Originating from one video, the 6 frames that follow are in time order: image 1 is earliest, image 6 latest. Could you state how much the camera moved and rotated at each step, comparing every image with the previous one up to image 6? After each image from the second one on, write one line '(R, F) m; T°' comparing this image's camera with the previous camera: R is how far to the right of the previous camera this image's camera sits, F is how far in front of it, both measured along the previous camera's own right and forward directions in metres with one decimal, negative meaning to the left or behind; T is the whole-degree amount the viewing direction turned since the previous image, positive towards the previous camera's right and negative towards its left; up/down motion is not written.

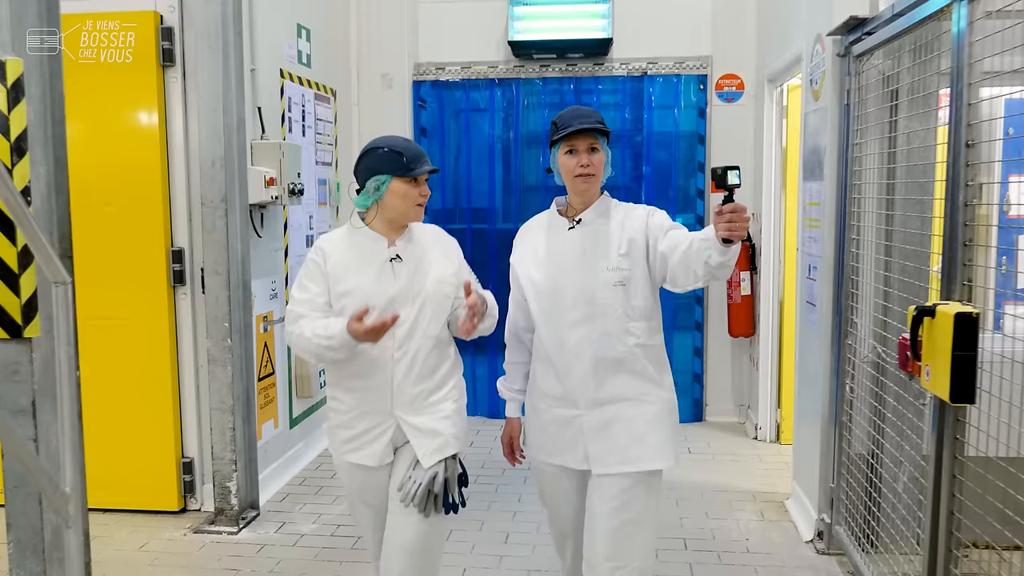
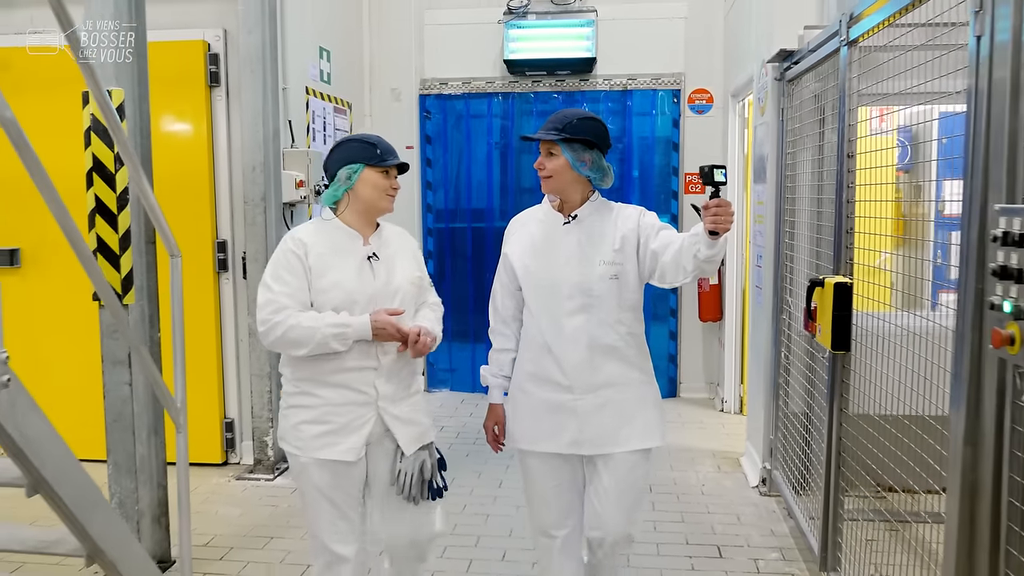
(0.0, -0.6) m; 0°
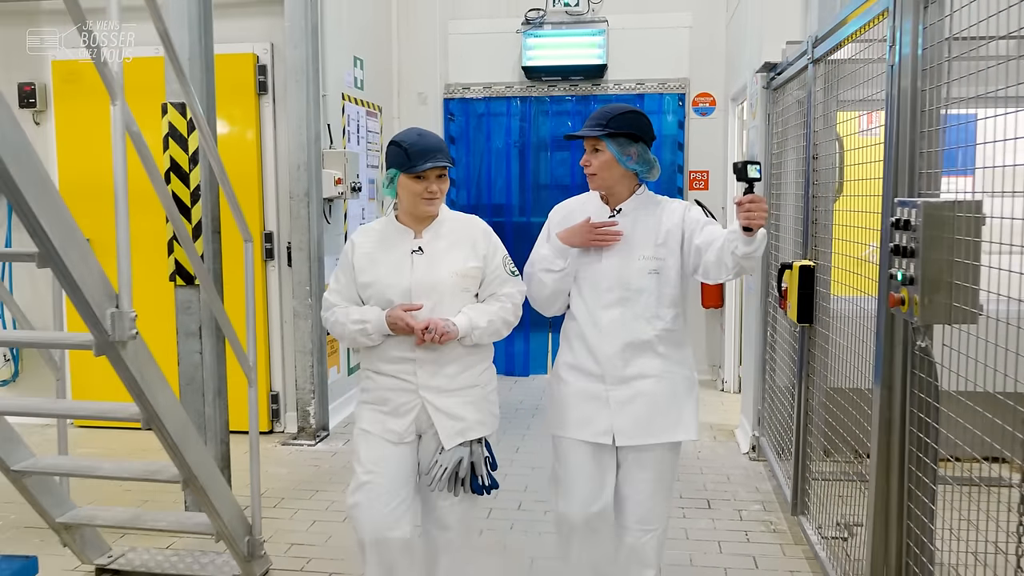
(0.0, -0.4) m; -1°
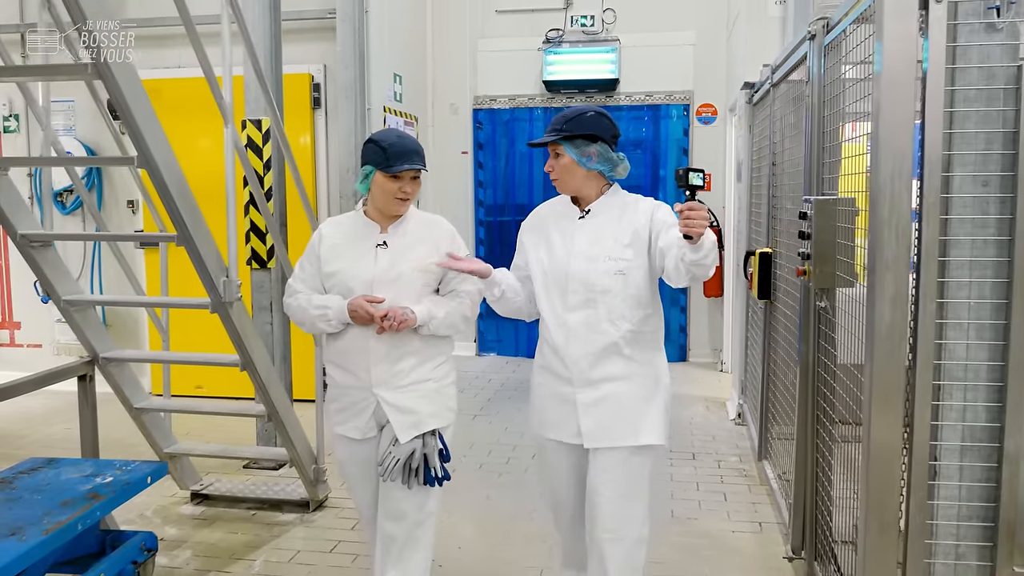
(+0.1, -0.6) m; -2°
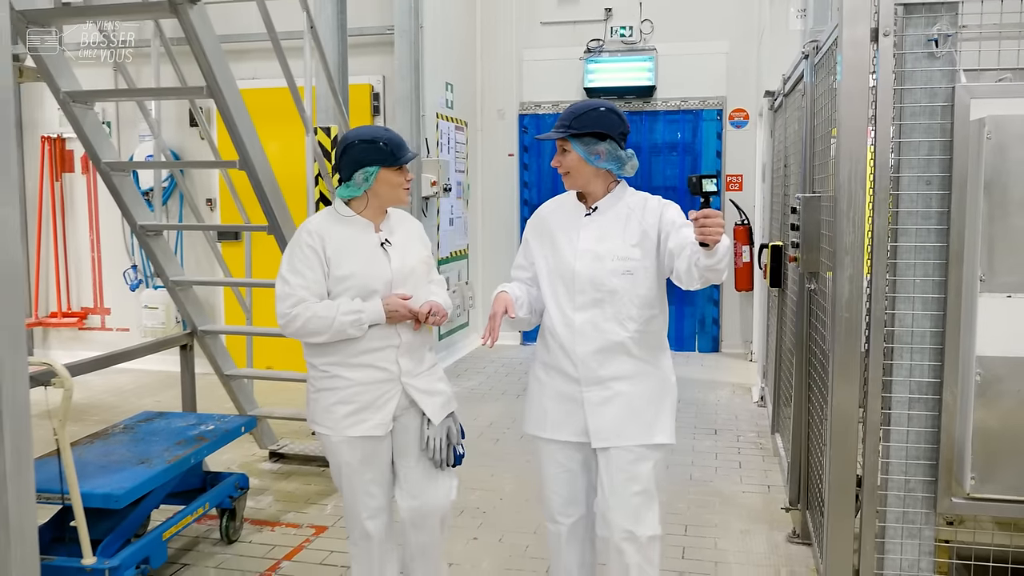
(0.0, -0.4) m; -3°
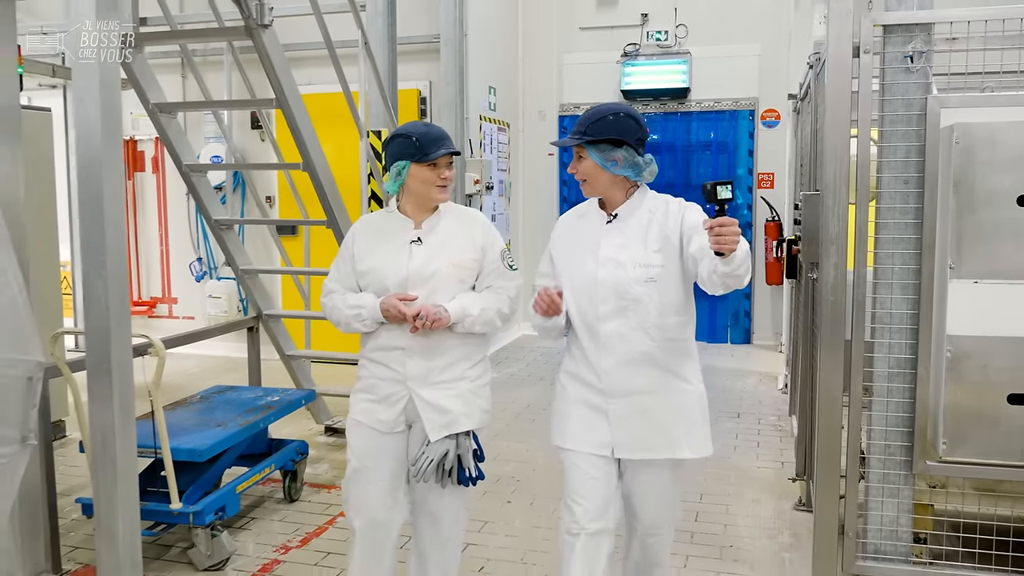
(+0.1, -0.3) m; -3°
